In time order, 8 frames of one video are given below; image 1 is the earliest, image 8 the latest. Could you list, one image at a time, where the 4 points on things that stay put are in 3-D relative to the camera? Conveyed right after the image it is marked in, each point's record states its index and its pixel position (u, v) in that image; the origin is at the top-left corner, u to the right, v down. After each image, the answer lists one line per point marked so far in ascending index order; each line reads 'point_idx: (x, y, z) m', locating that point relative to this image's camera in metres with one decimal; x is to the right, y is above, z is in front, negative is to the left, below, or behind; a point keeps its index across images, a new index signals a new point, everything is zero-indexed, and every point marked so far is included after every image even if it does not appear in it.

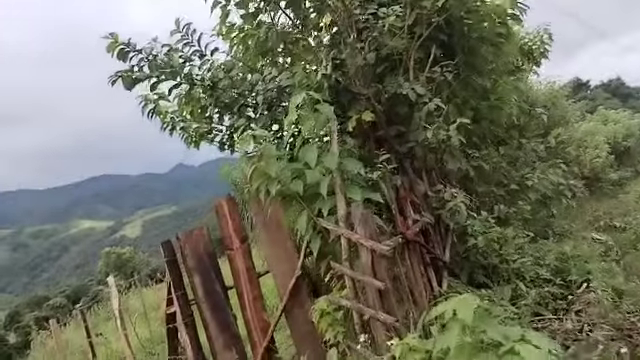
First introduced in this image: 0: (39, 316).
0: (-9.0, -4.4, +18.6) m
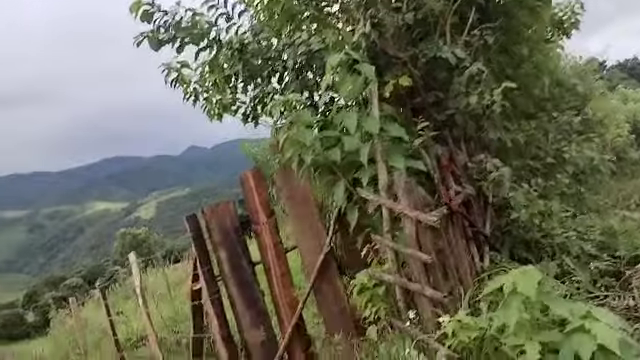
0: (-8.5, -3.8, +18.7) m
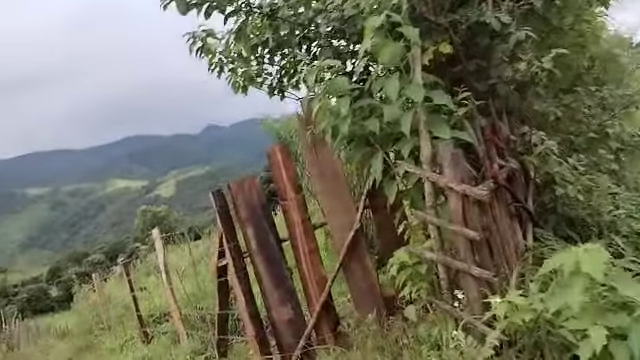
0: (-7.8, -3.0, +18.9) m
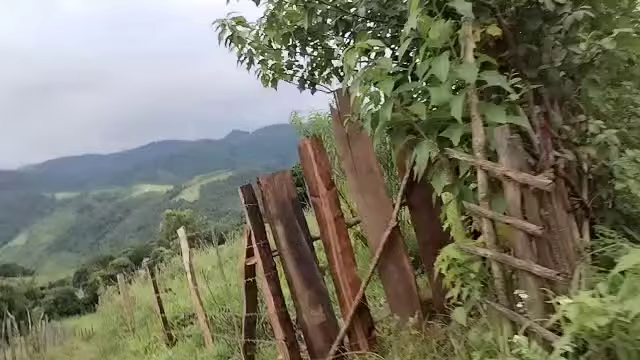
0: (-7.0, -3.1, +19.0) m
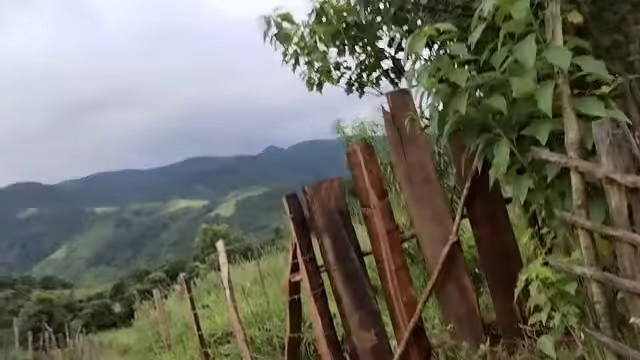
0: (-5.8, -3.5, +19.0) m
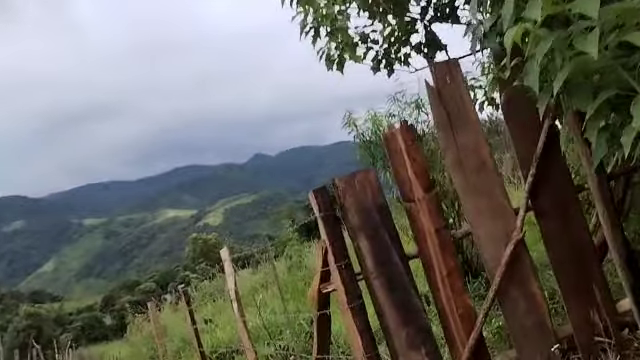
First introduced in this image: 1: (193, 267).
0: (-5.9, -3.8, +18.2) m
1: (-3.8, -2.6, +17.6) m
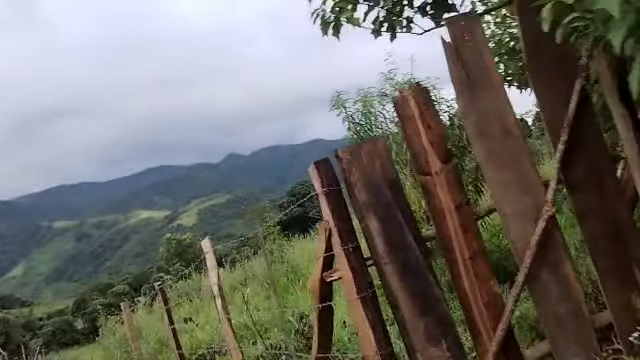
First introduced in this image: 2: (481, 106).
0: (-6.5, -3.7, +17.5) m
1: (-4.4, -2.5, +17.0) m
2: (+0.7, +0.3, +2.6) m
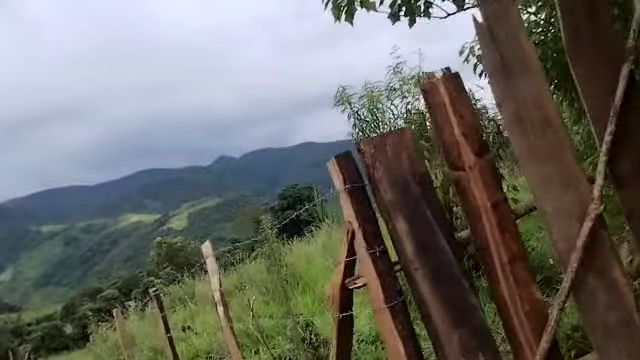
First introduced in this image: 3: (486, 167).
0: (-6.6, -3.8, +17.1) m
1: (-4.6, -2.6, +16.6) m
2: (+0.8, +0.4, +2.4) m
3: (+0.7, +0.1, +2.4) m
